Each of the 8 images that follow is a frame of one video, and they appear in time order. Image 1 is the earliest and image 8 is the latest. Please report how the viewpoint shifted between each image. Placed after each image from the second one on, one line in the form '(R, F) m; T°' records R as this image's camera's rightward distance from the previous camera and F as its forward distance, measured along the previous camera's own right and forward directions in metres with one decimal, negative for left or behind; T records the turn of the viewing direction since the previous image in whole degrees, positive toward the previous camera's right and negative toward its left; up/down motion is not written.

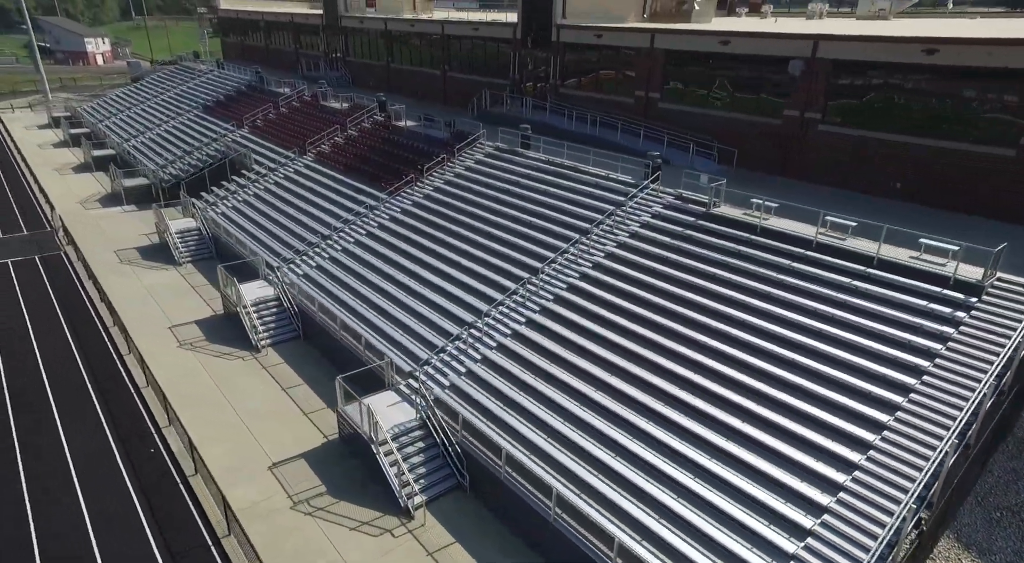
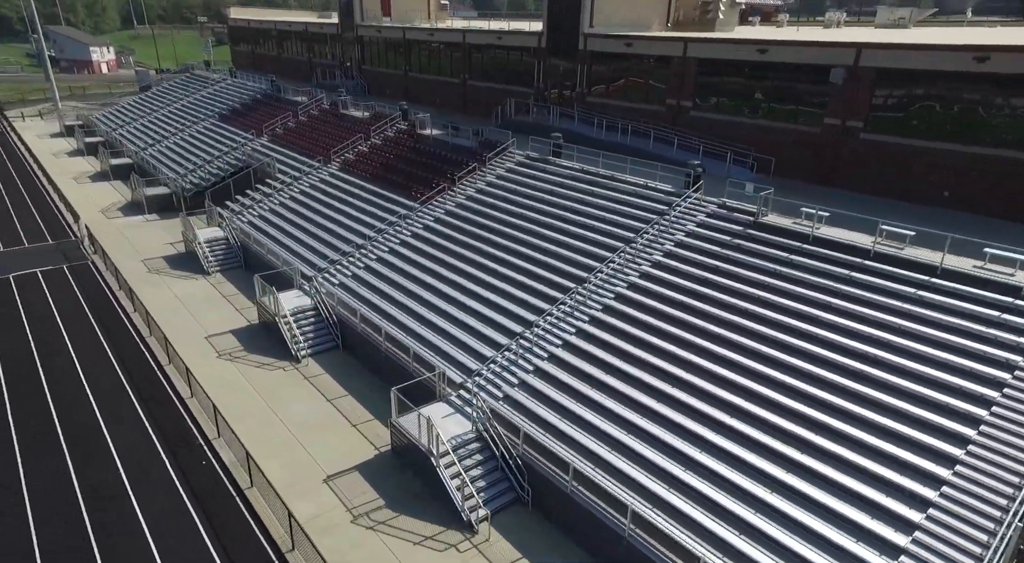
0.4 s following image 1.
(-1.2, +0.1) m; 0°
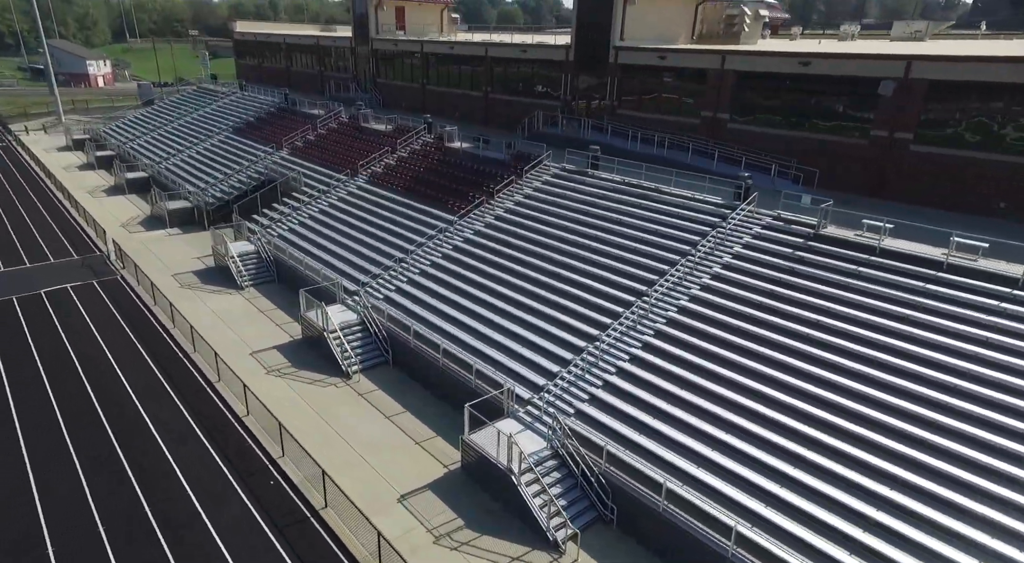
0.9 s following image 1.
(-1.7, +0.2) m; +1°
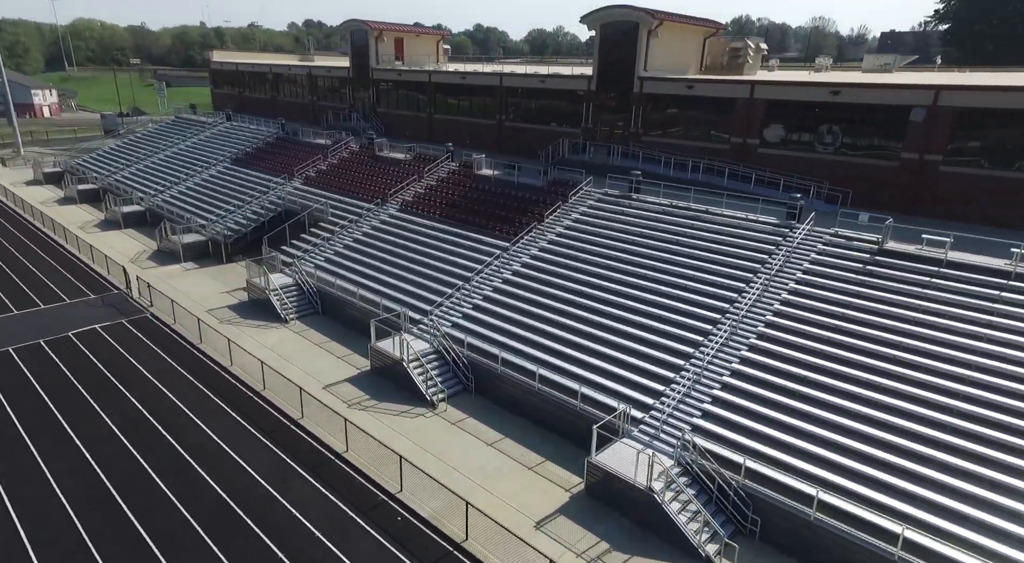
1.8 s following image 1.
(-3.5, -0.1) m; +5°
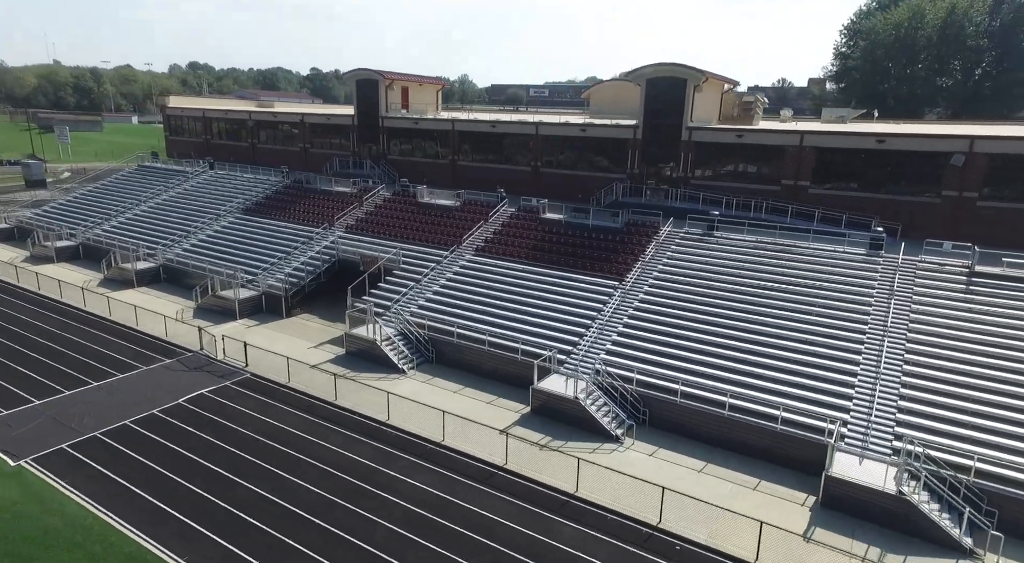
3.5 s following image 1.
(-7.6, -0.2) m; +10°
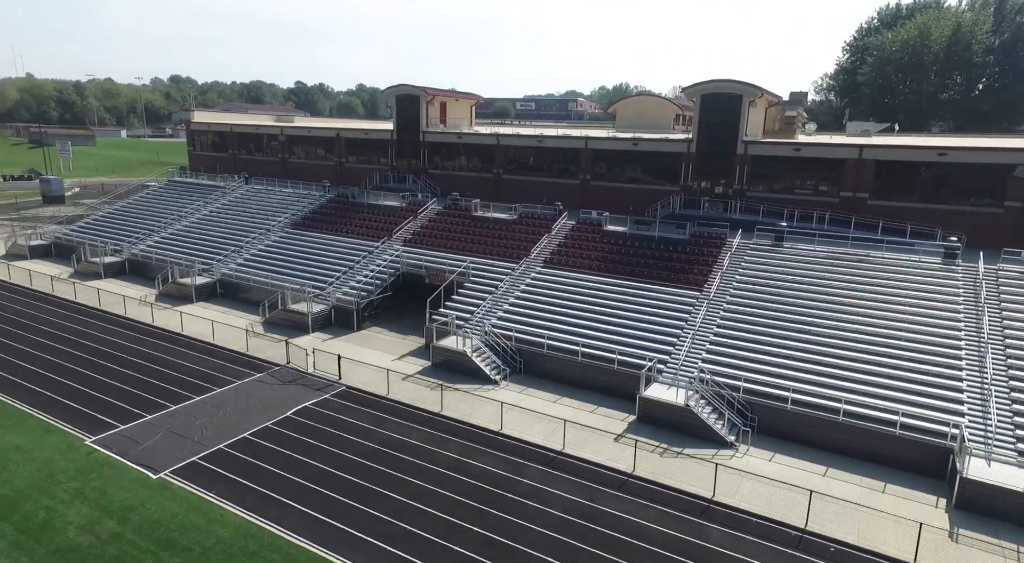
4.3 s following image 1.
(-3.7, -0.4) m; +2°
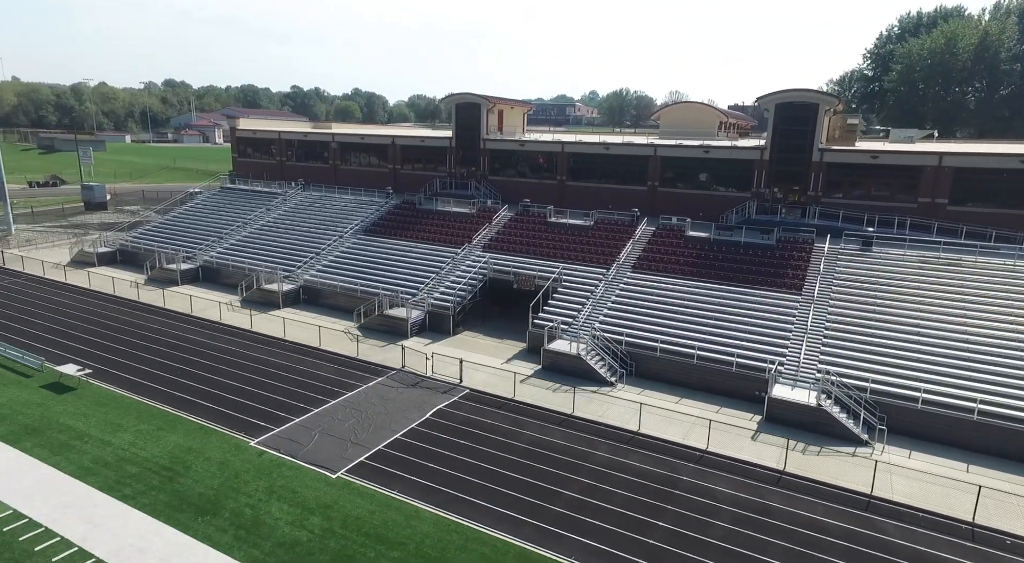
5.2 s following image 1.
(-4.4, -0.6) m; +1°
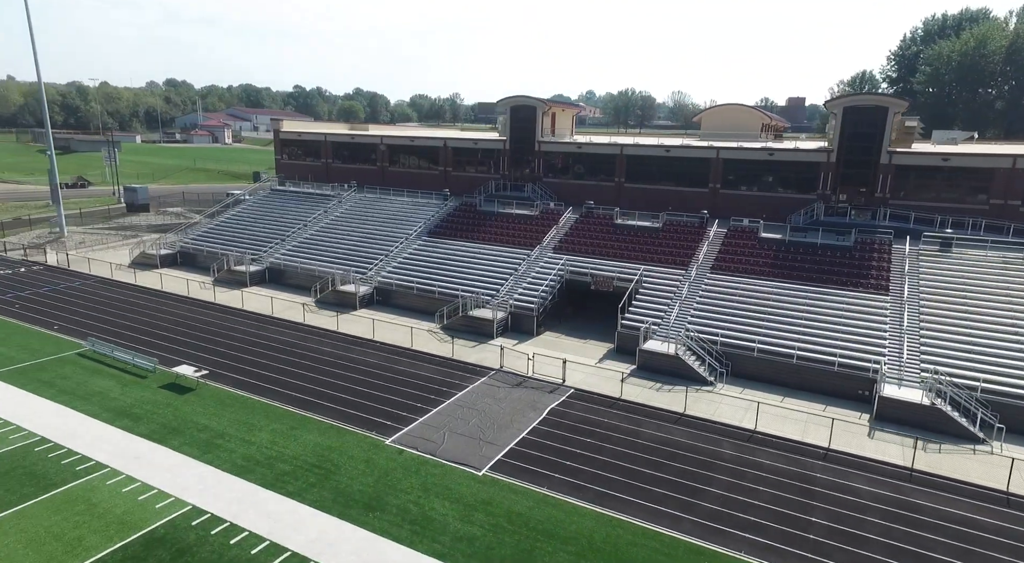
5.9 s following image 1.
(-3.7, -0.4) m; 0°
